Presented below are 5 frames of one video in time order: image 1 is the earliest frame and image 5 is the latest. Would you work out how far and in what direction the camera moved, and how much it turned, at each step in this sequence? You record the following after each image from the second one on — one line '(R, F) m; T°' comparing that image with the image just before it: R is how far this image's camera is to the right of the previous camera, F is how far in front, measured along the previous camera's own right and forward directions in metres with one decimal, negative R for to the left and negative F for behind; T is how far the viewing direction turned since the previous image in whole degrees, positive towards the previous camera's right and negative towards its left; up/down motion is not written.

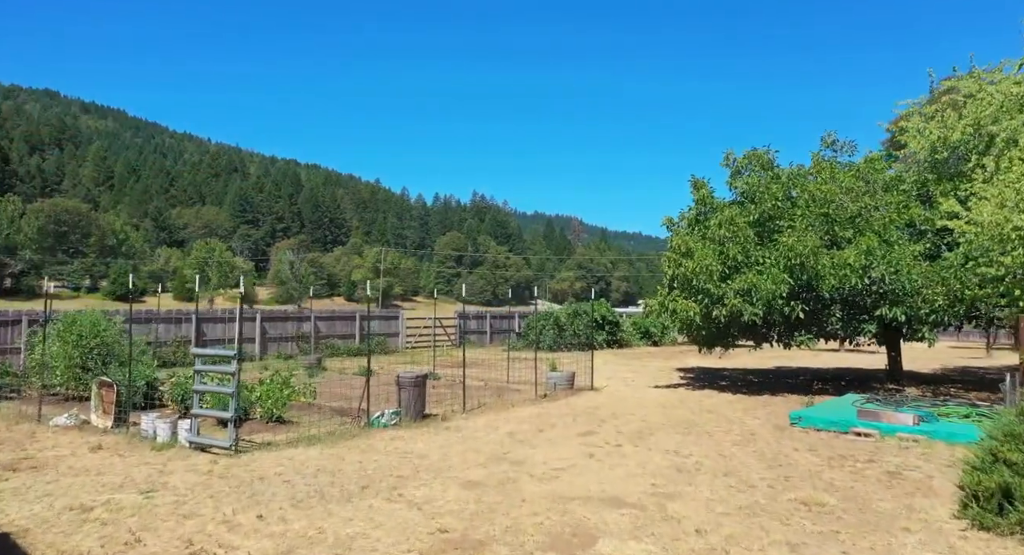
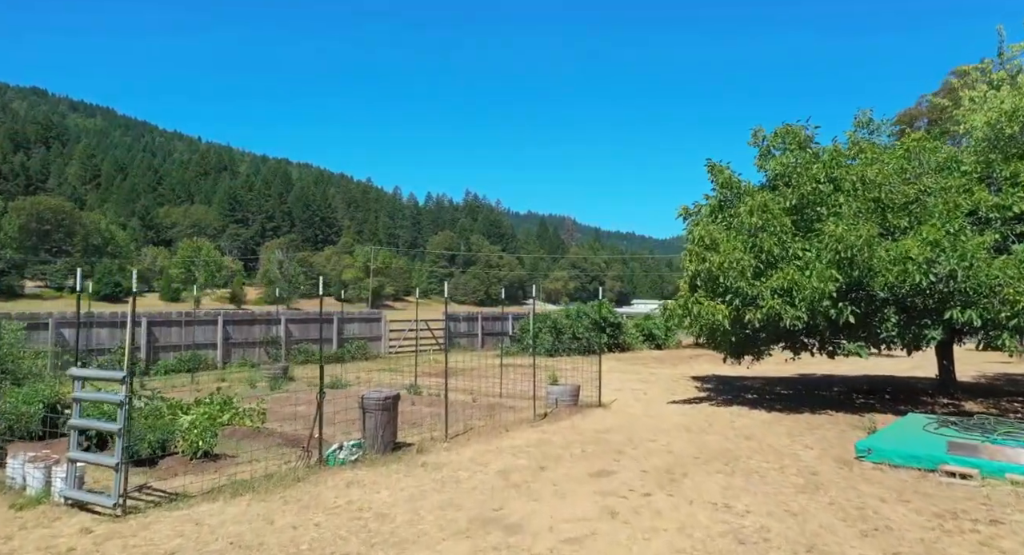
(0.0, +2.3) m; +1°
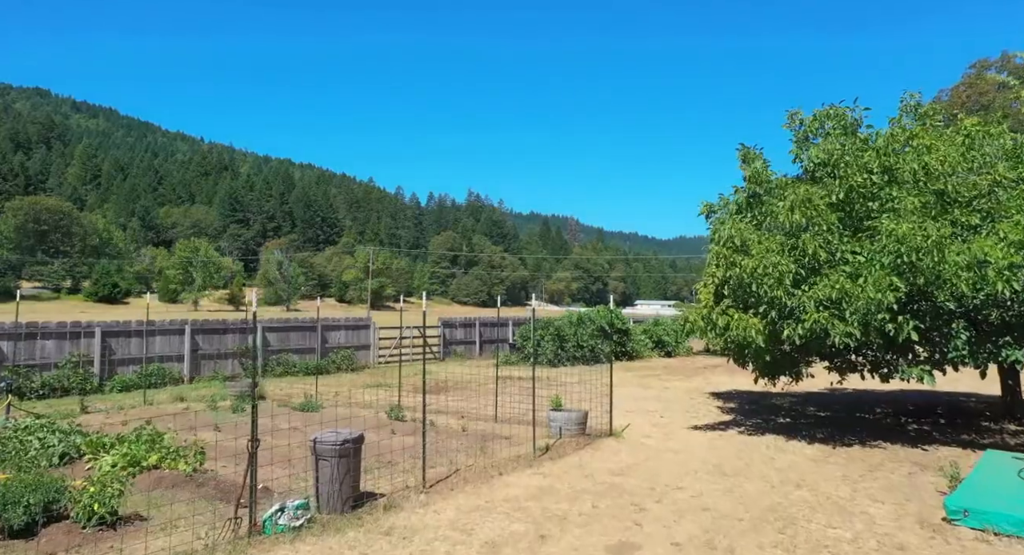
(+0.1, +1.9) m; 0°
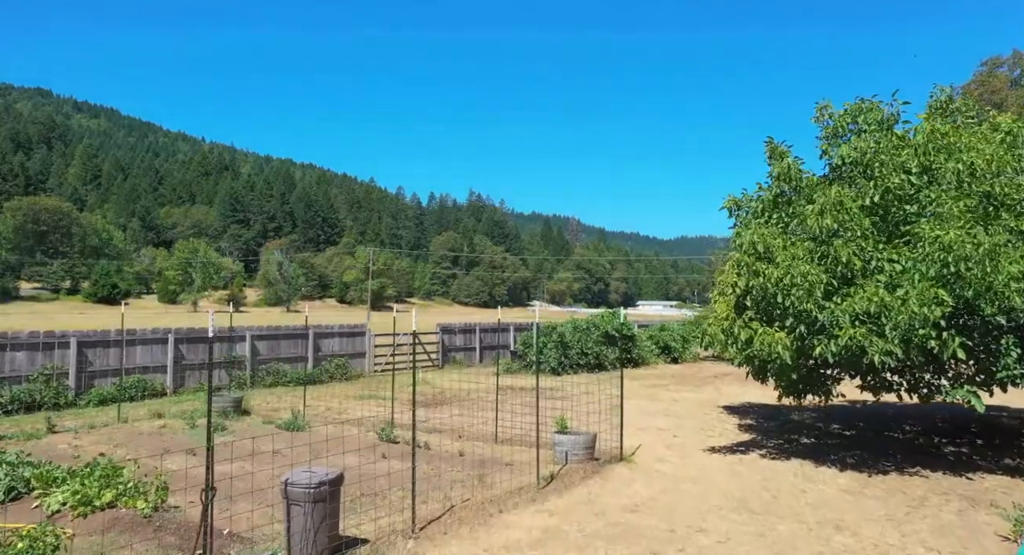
(0.0, +0.9) m; 0°
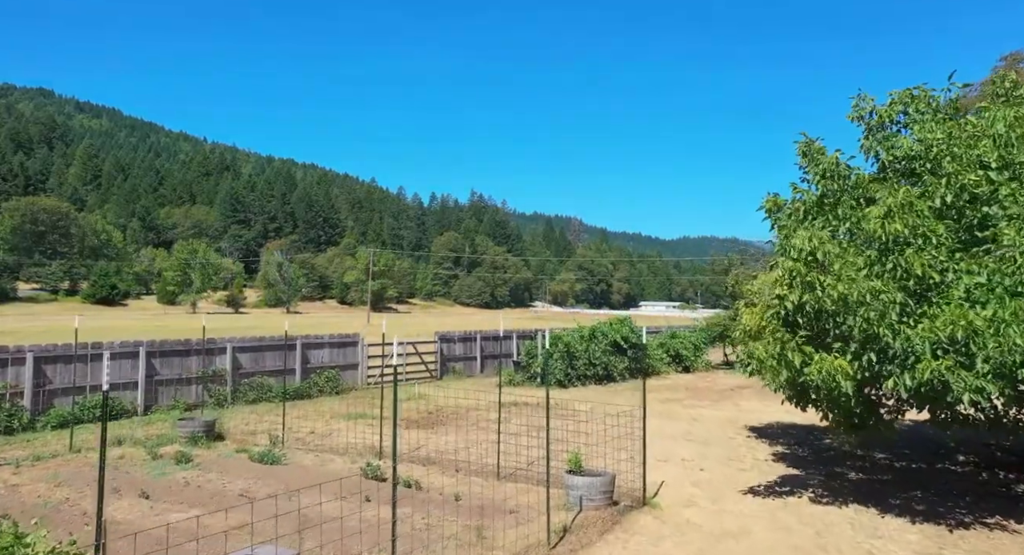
(0.0, +1.4) m; 0°
